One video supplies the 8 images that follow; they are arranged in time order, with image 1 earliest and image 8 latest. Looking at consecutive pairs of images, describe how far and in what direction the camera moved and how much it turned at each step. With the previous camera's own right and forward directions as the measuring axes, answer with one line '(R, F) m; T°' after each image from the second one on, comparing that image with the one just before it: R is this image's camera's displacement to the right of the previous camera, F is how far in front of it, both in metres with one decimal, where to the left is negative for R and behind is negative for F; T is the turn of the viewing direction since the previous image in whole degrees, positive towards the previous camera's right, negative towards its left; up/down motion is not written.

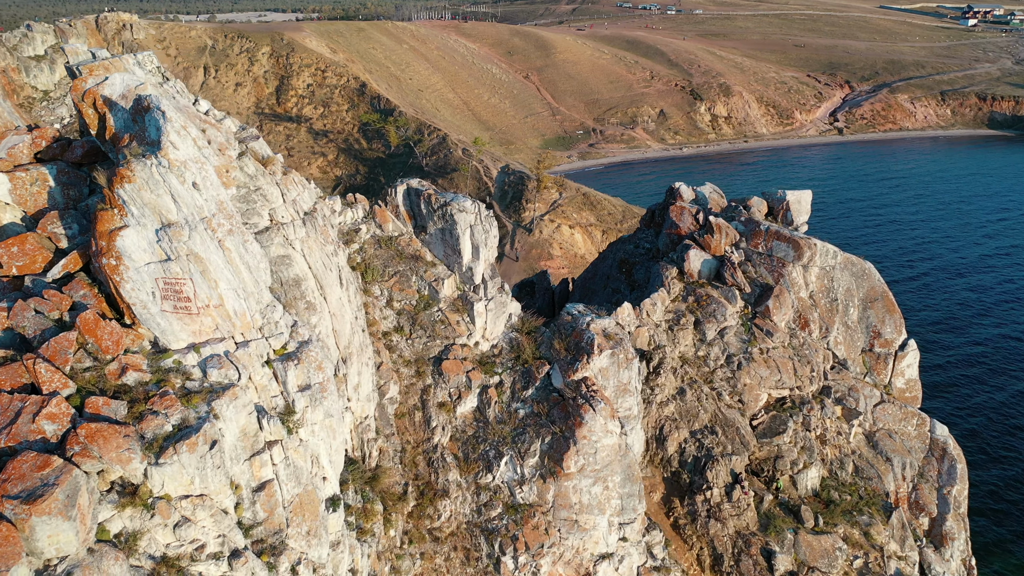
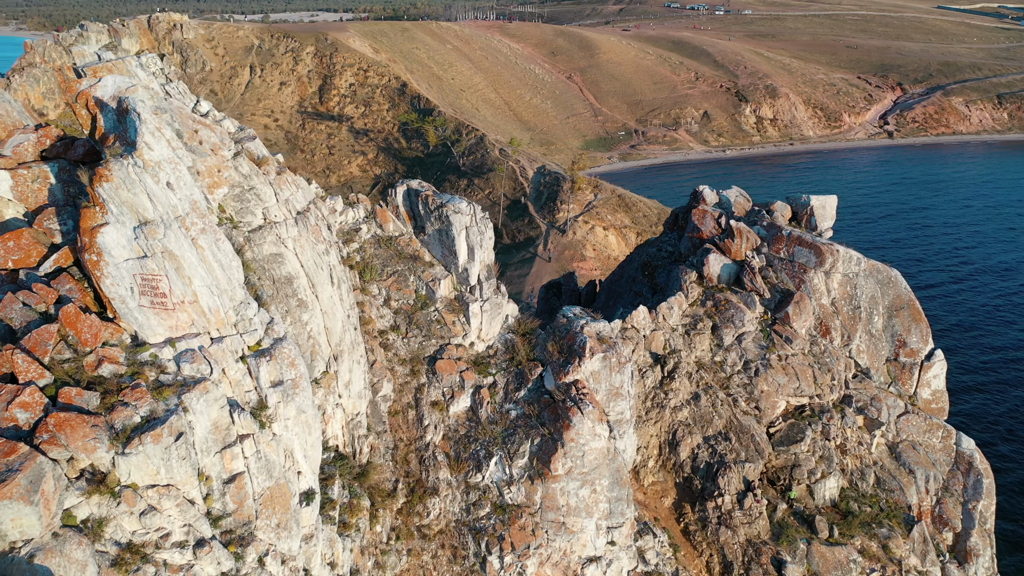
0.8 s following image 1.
(+1.2, 0.0) m; -3°
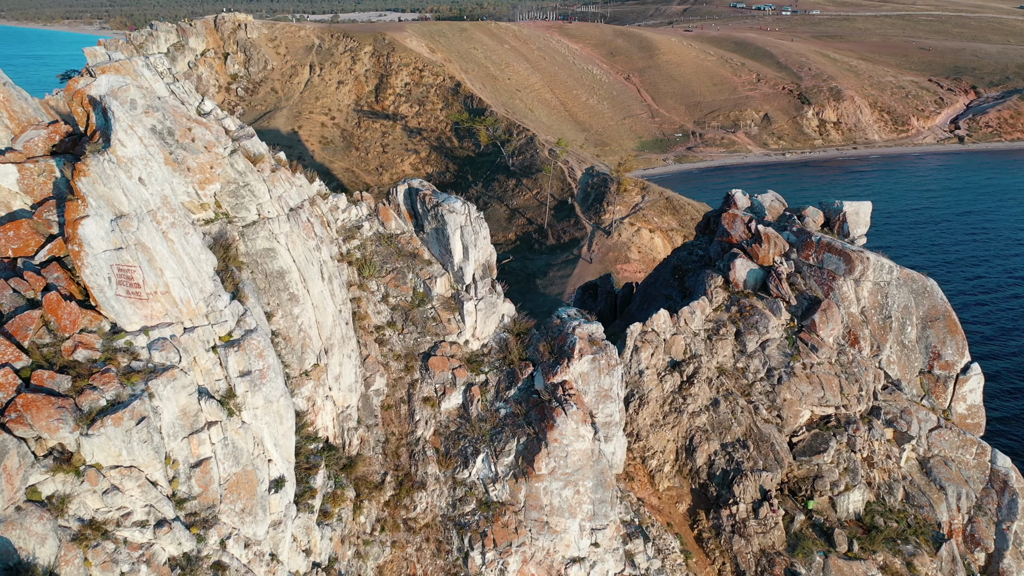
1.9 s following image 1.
(+1.5, 0.0) m; -4°
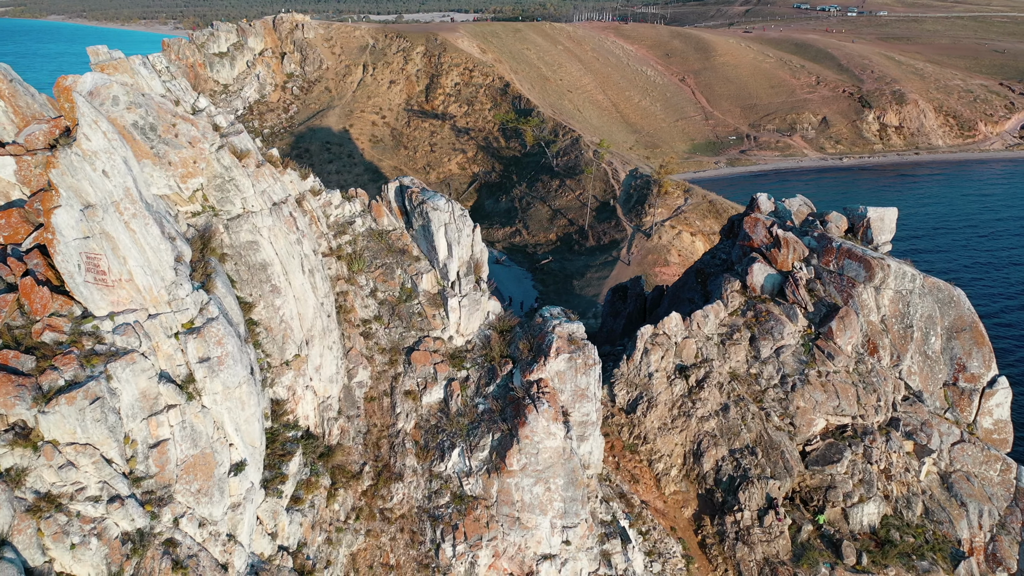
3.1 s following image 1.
(+1.8, -0.1) m; -3°
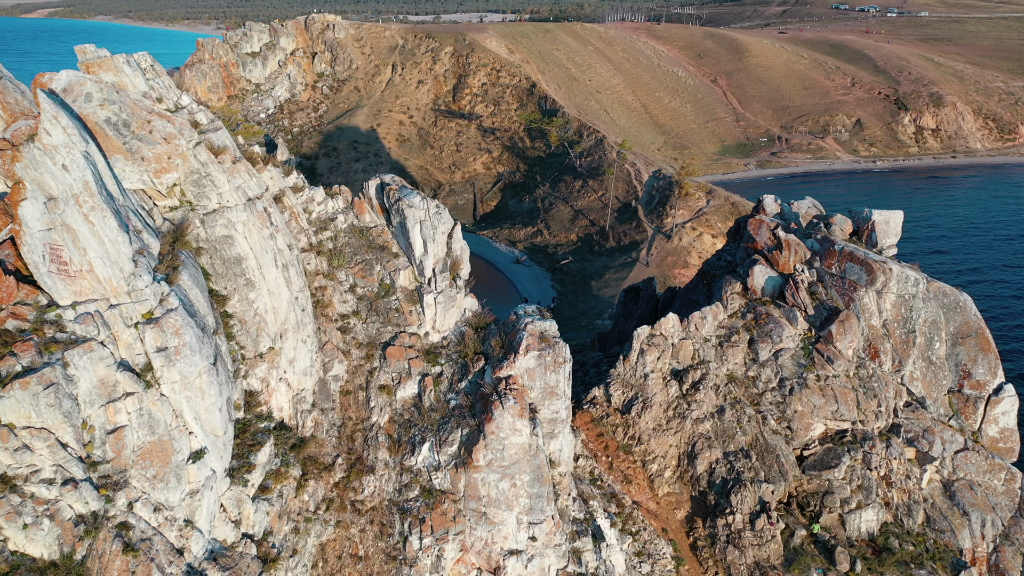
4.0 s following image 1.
(+1.5, -0.1) m; -2°
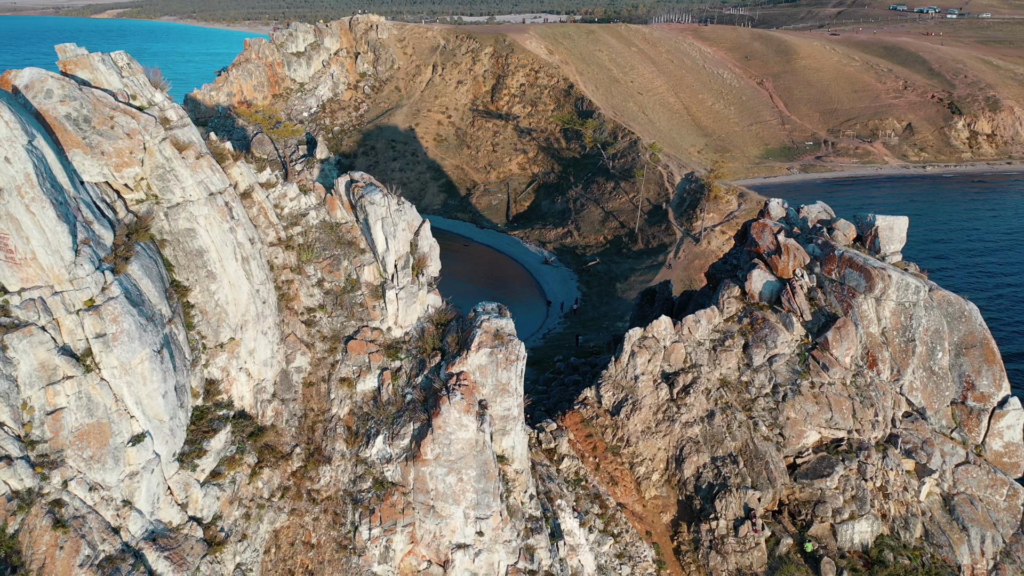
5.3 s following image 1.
(+2.3, -0.1) m; -2°
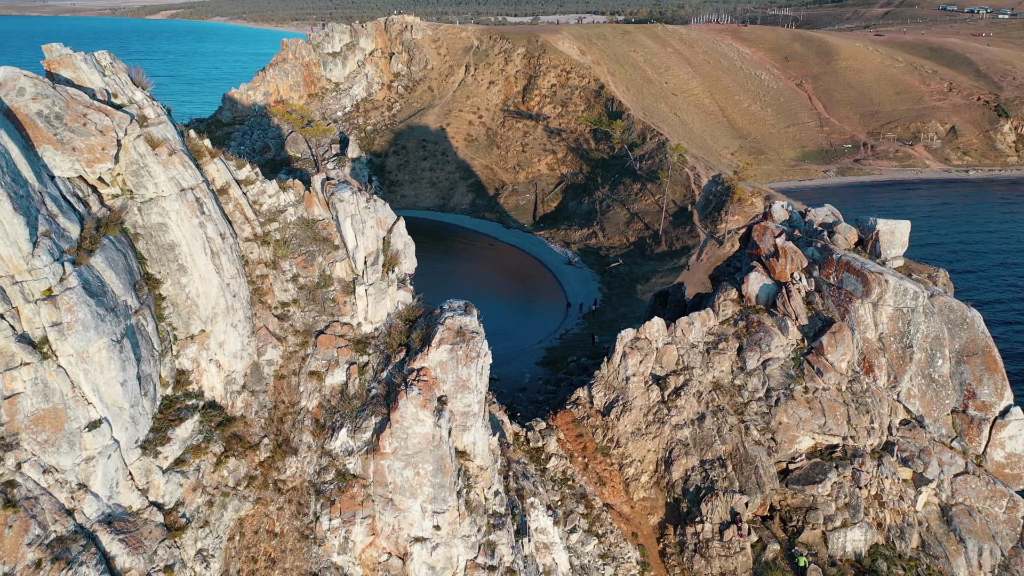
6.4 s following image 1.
(+1.9, -0.2) m; -2°
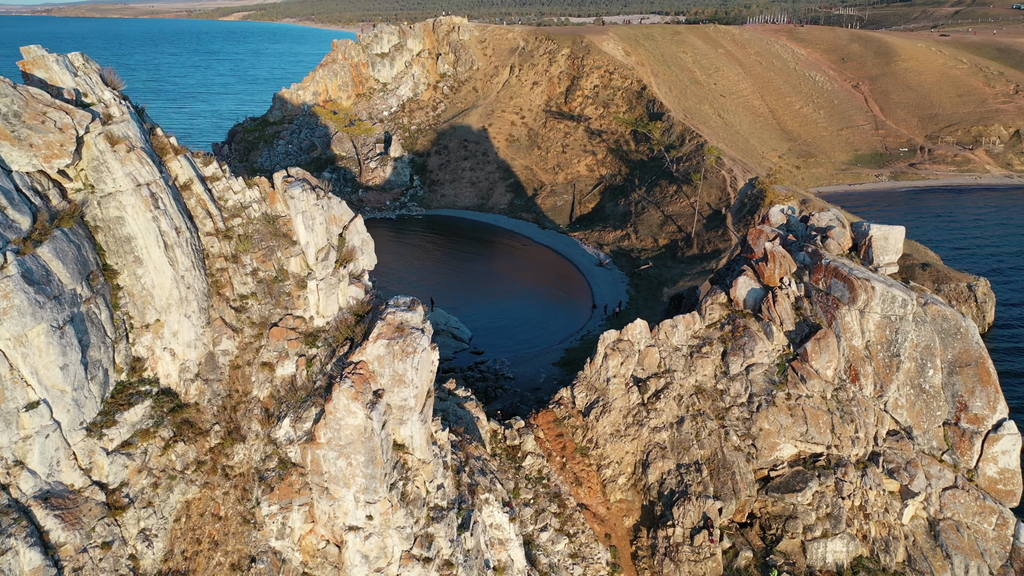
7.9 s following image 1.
(+2.9, -0.3) m; -3°
